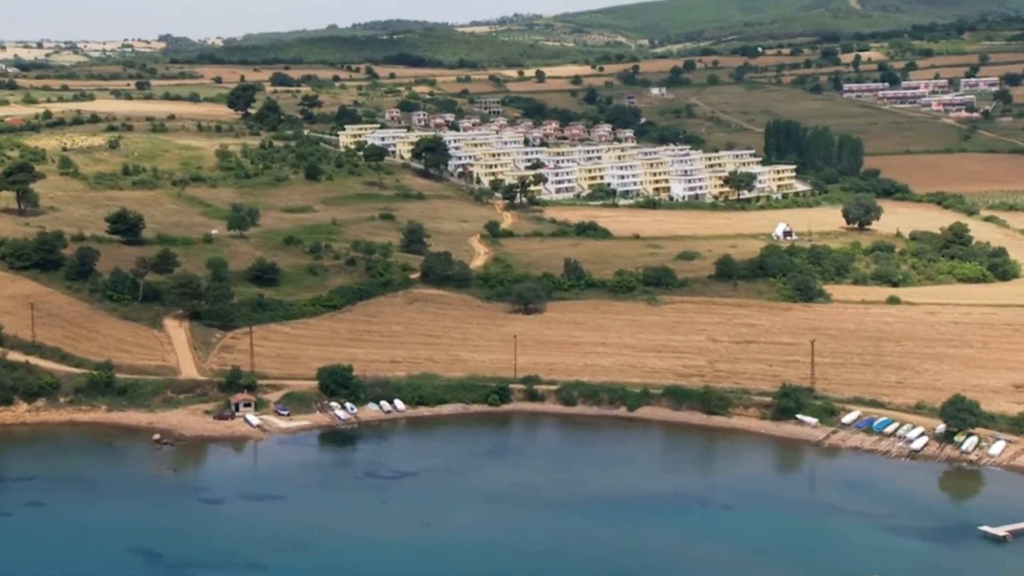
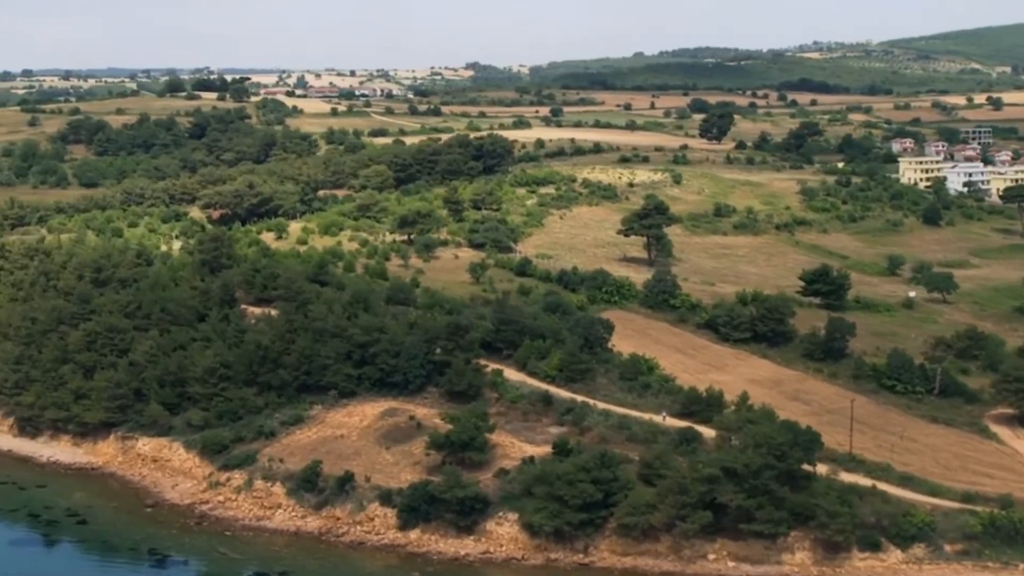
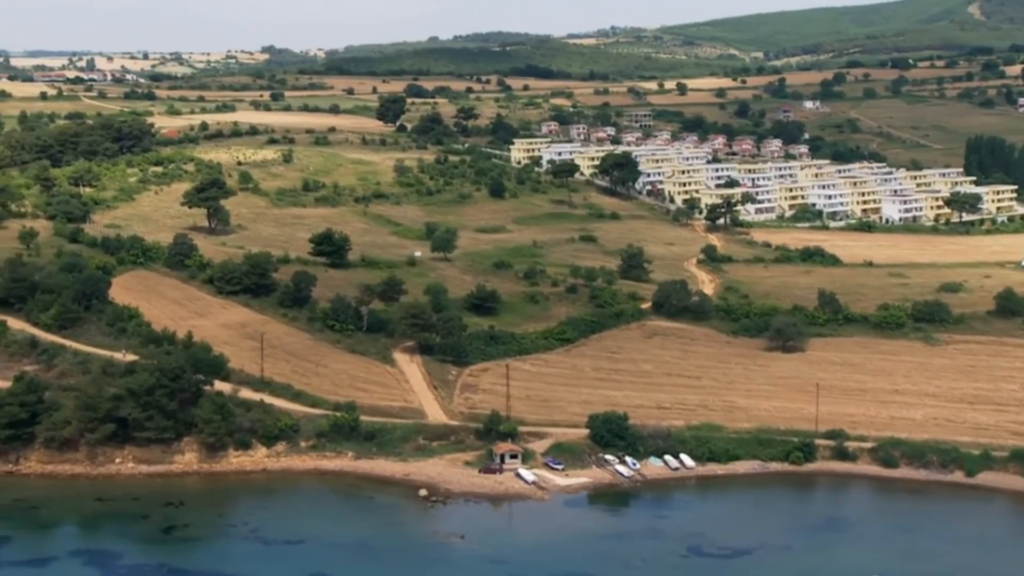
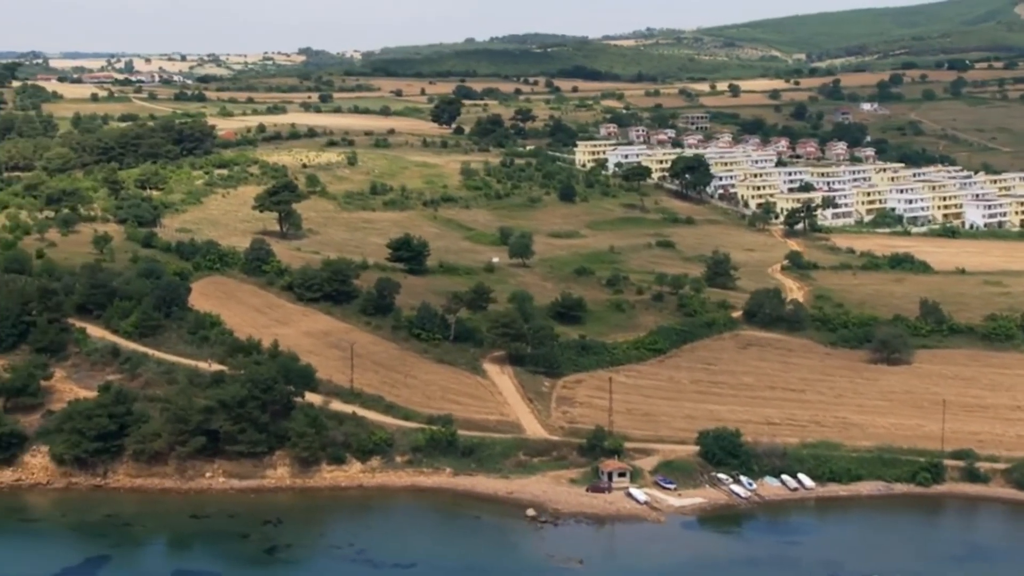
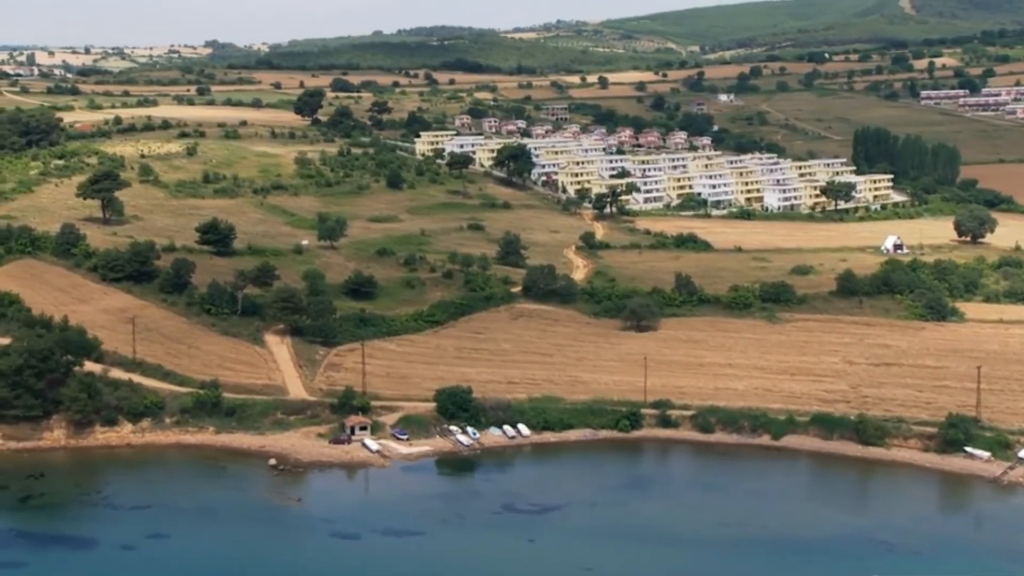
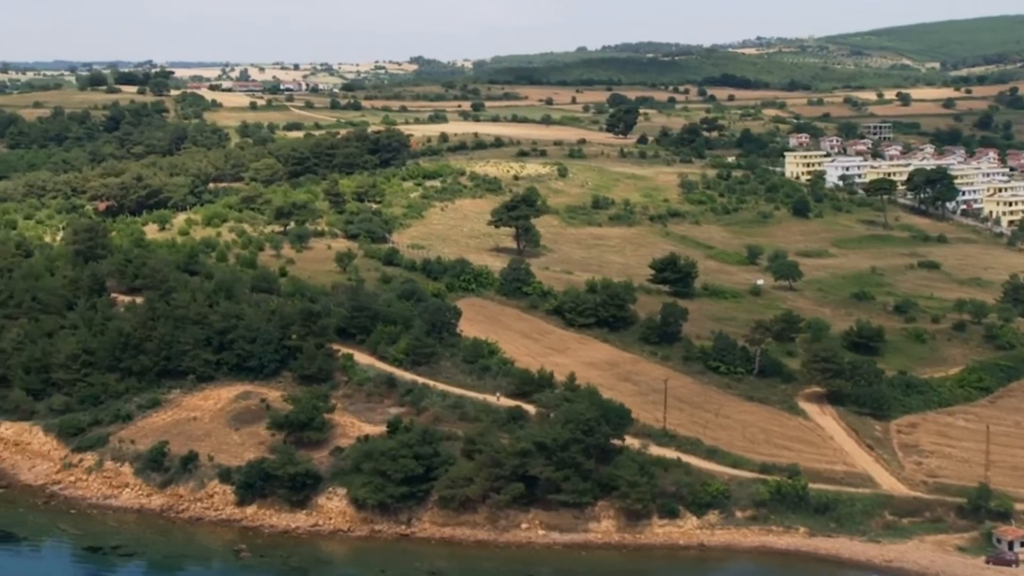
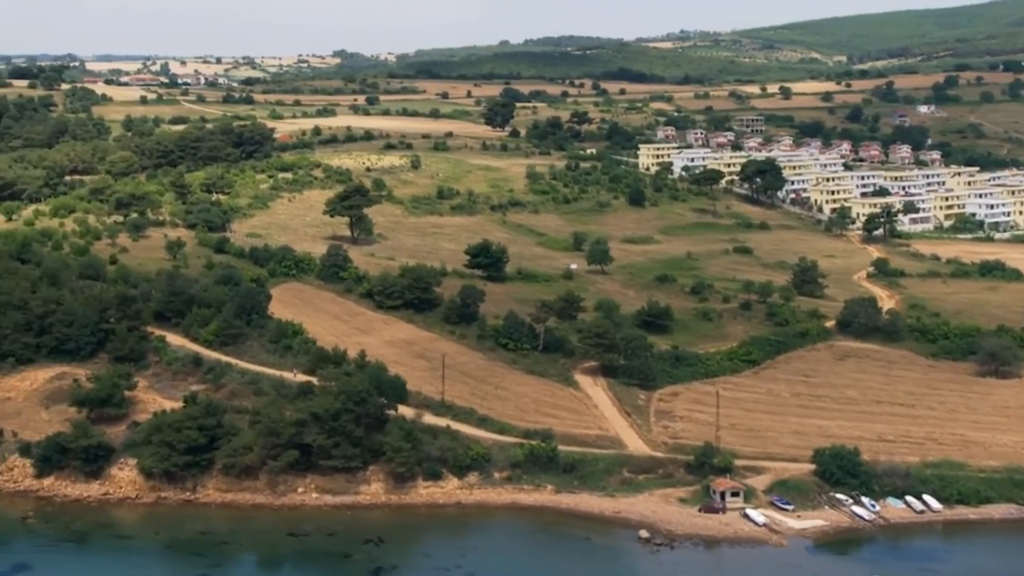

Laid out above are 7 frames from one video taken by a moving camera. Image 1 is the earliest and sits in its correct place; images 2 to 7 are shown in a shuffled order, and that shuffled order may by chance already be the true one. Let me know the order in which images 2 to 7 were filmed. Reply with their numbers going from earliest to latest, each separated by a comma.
5, 3, 4, 7, 6, 2
